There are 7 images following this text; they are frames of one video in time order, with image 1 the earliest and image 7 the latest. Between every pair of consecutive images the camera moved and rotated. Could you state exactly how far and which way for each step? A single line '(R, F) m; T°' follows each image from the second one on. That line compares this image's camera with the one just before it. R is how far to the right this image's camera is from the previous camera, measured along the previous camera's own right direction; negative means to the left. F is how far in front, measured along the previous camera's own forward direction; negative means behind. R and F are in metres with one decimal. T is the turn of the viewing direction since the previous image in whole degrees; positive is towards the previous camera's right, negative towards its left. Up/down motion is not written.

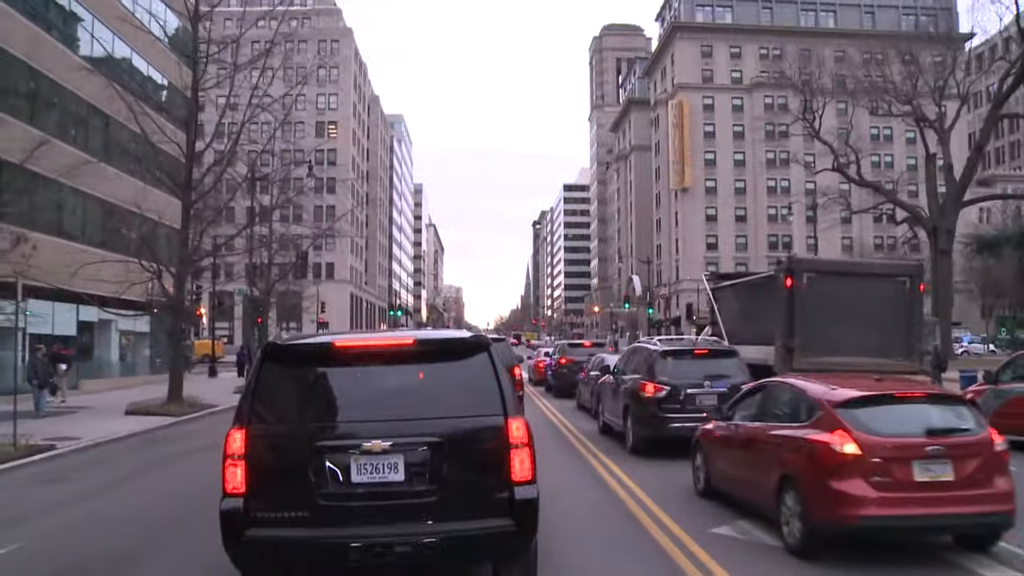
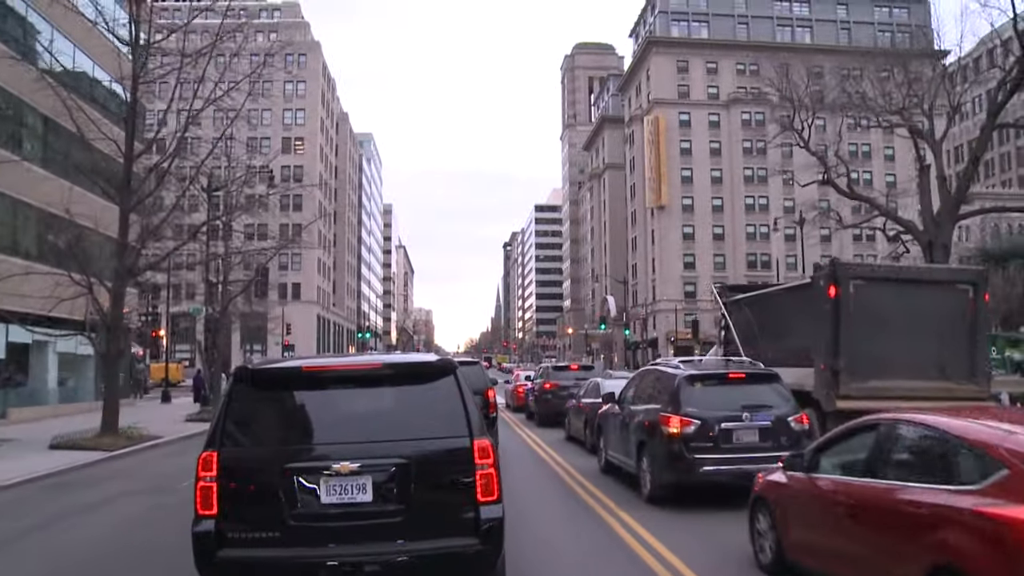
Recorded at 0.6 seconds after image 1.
(-0.1, +1.4) m; +2°
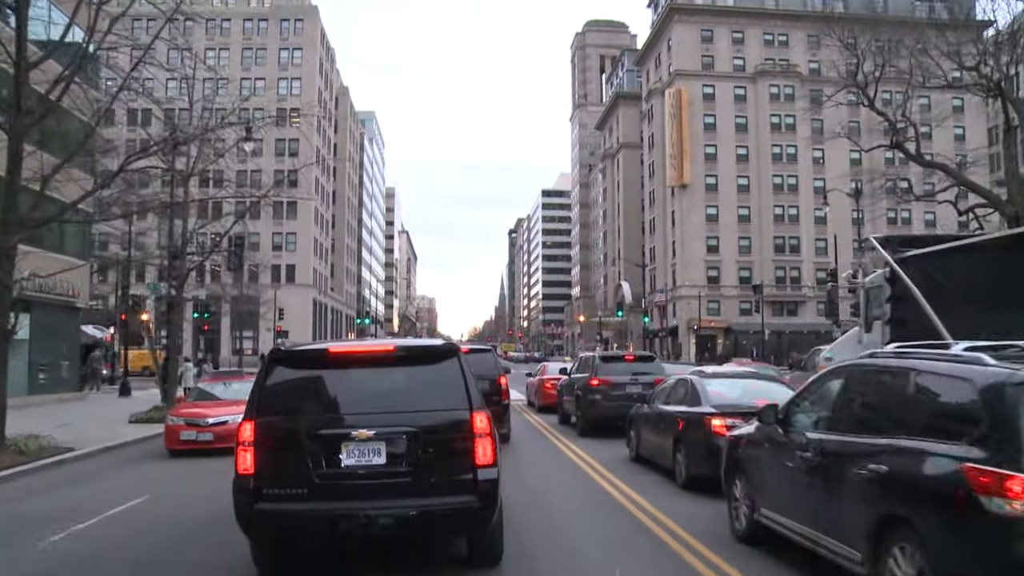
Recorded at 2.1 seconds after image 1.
(-0.4, +3.1) m; 0°
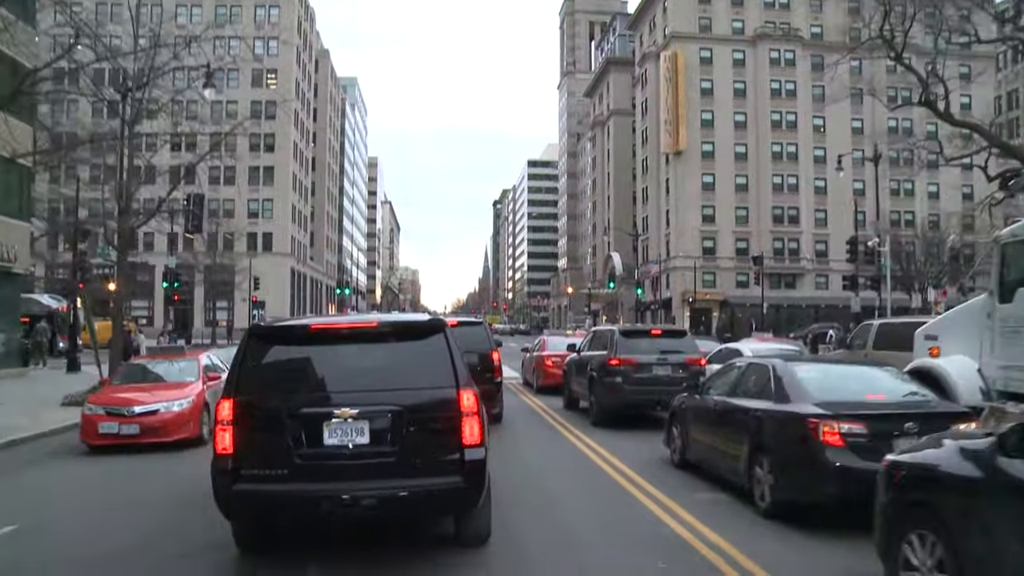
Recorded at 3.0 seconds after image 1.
(-0.2, +1.7) m; +1°
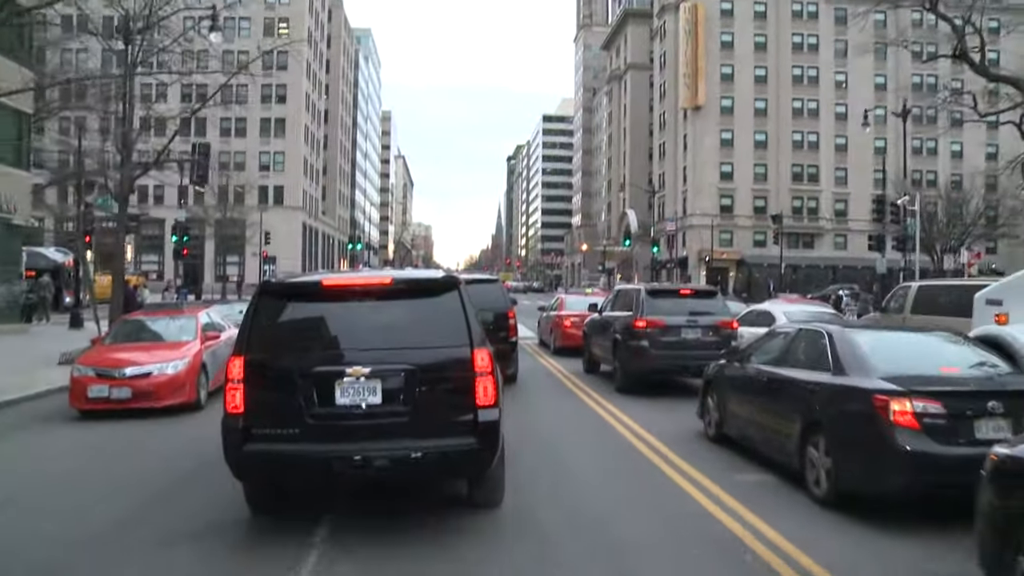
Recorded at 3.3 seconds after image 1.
(-0.1, +0.5) m; -1°
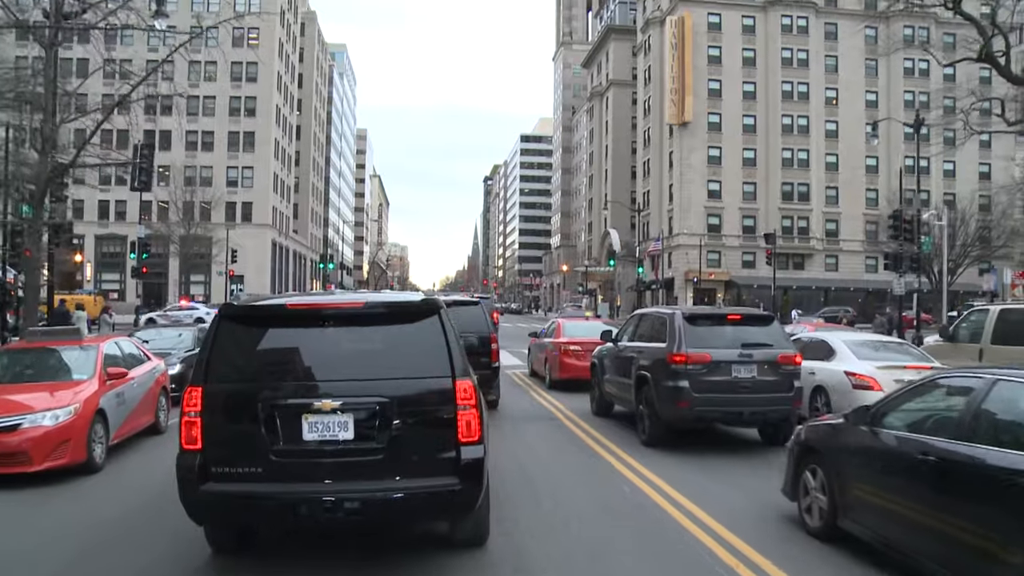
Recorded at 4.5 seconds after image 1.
(-0.2, +1.6) m; +2°
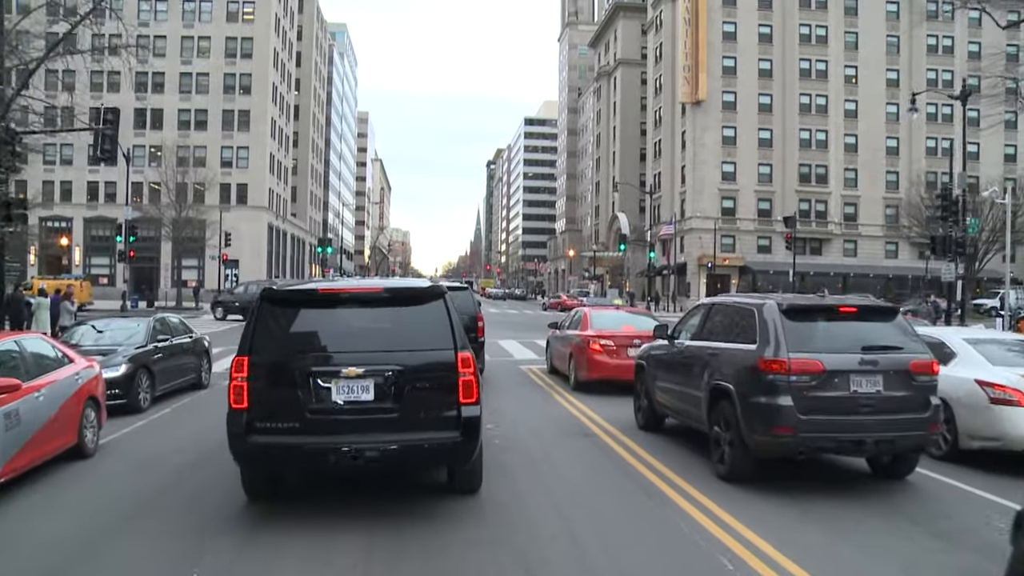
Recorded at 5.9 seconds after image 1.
(-0.2, +1.5) m; 0°
